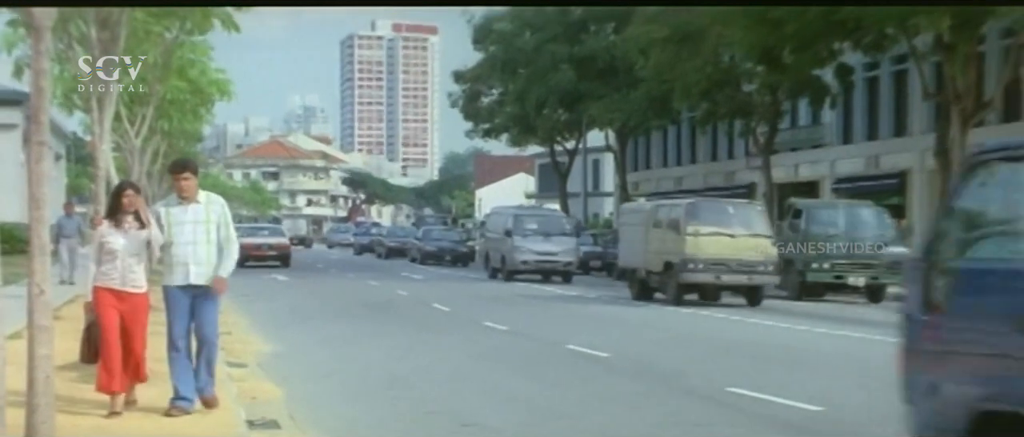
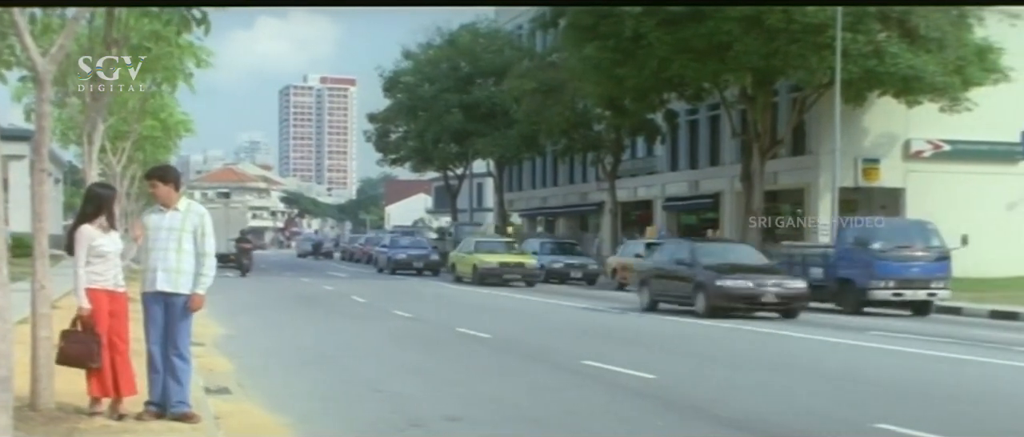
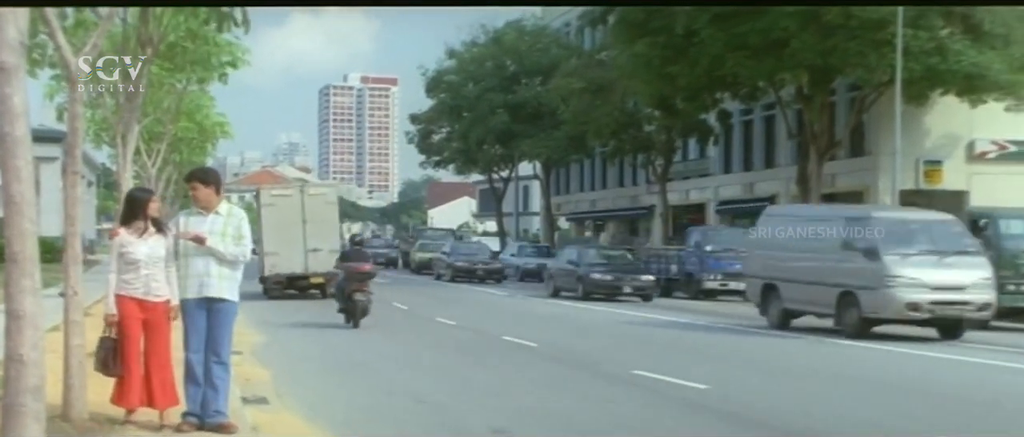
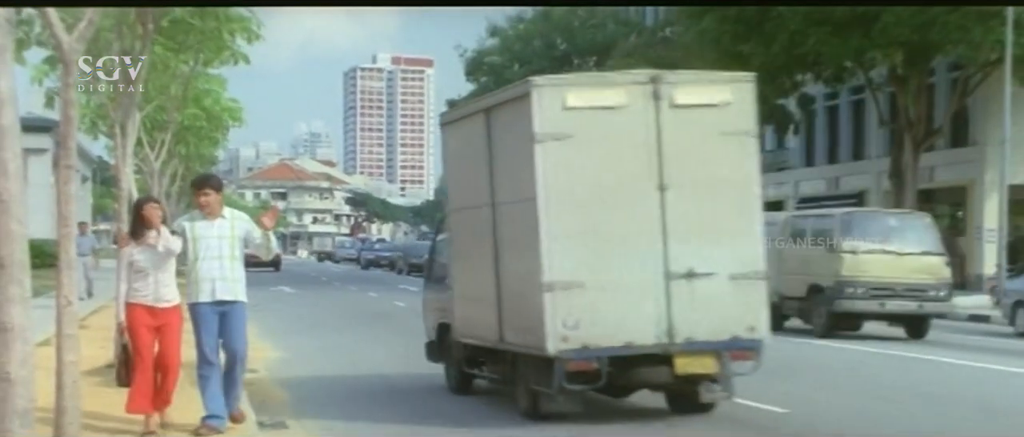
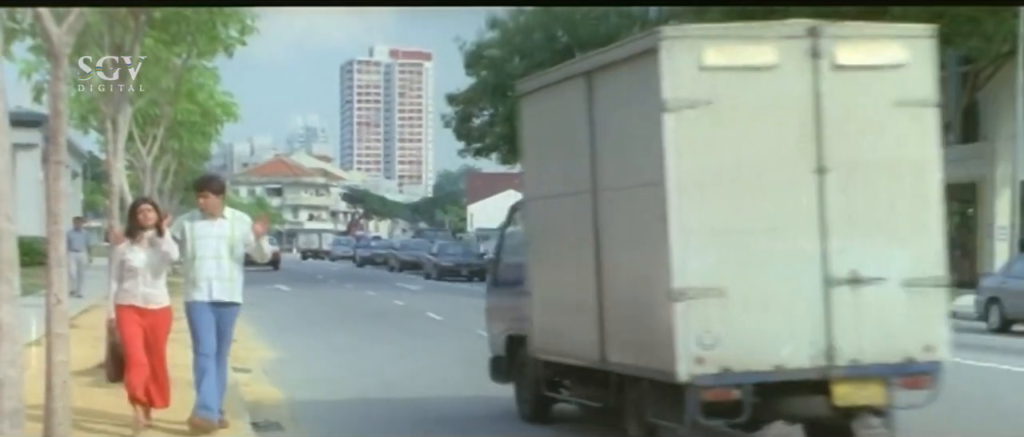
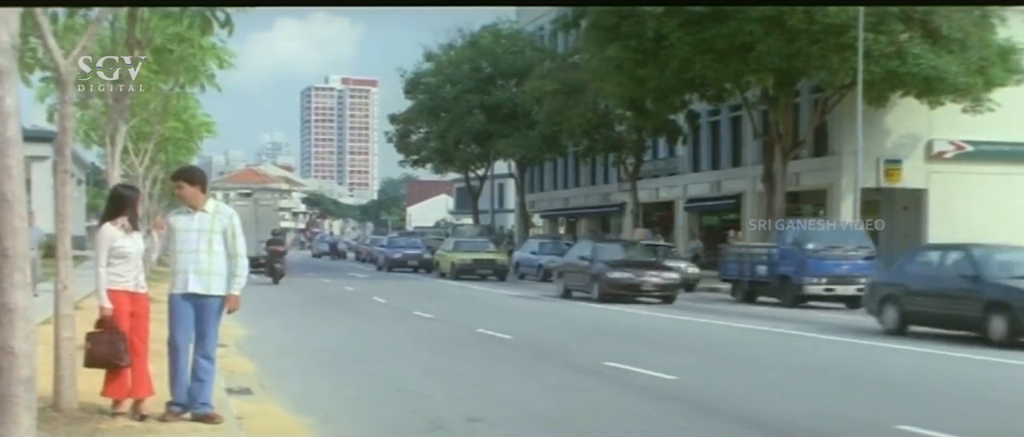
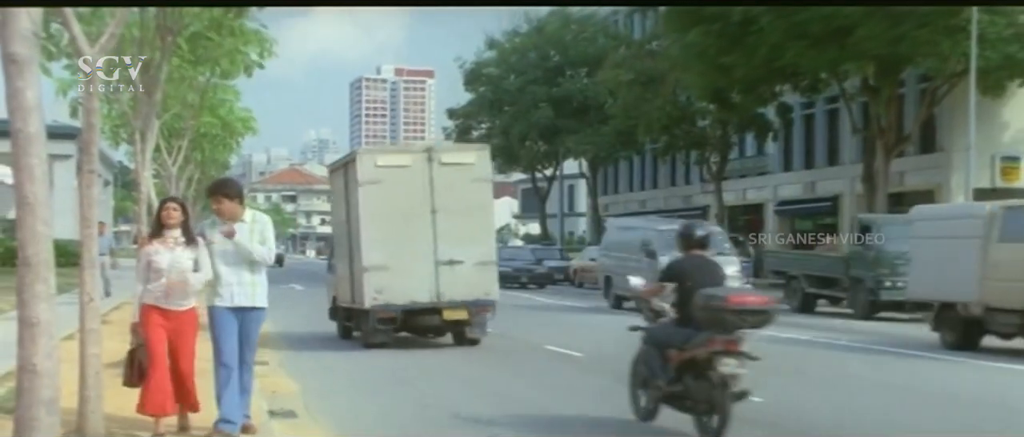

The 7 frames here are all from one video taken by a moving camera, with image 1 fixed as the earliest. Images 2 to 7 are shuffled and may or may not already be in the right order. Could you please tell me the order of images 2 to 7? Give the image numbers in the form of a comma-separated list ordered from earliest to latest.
5, 4, 7, 3, 6, 2
